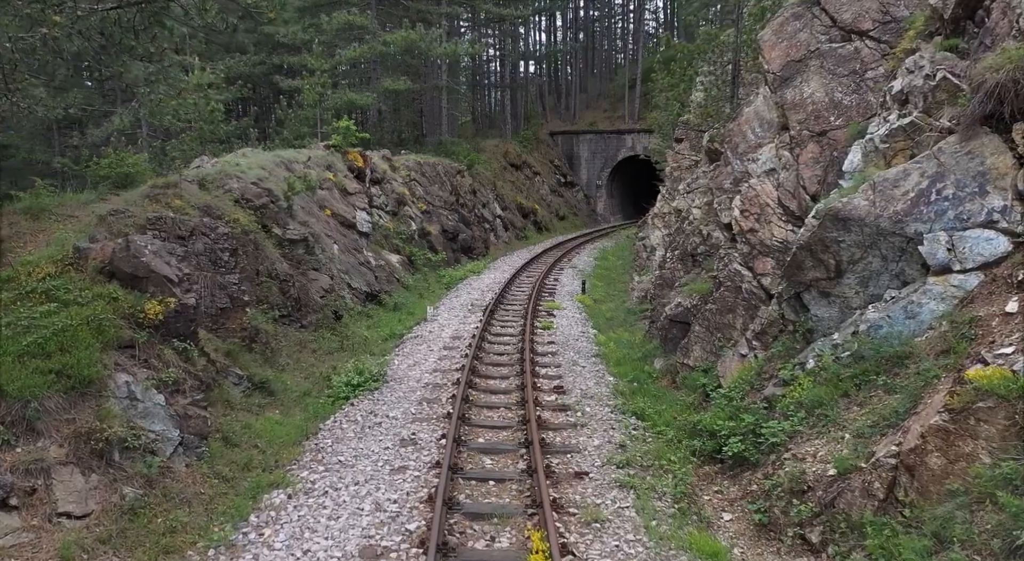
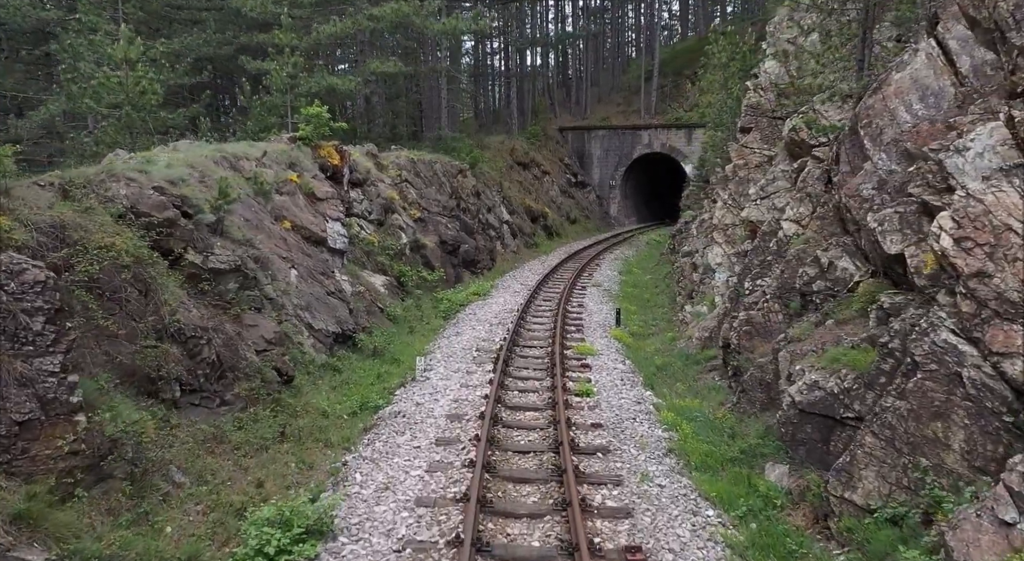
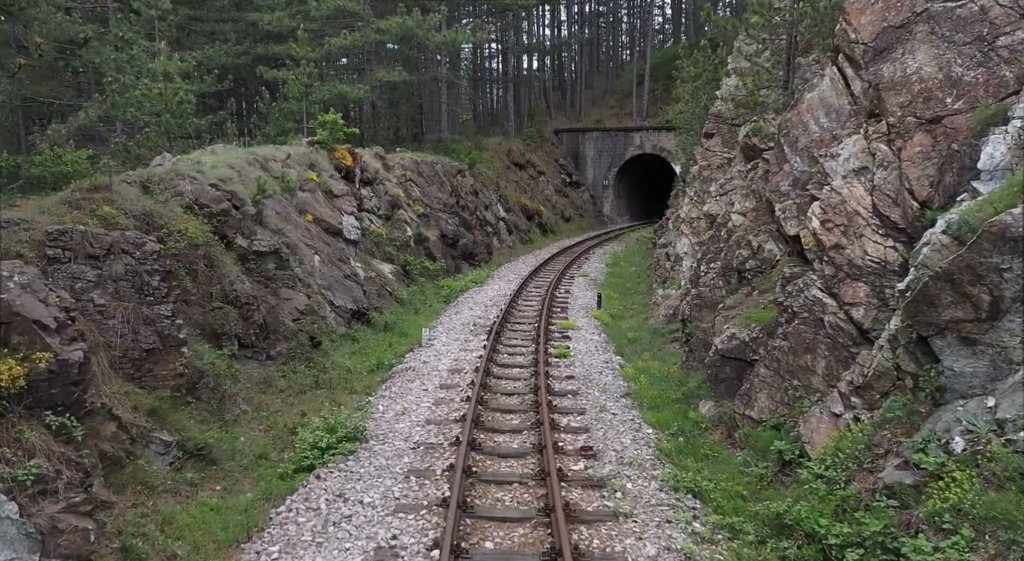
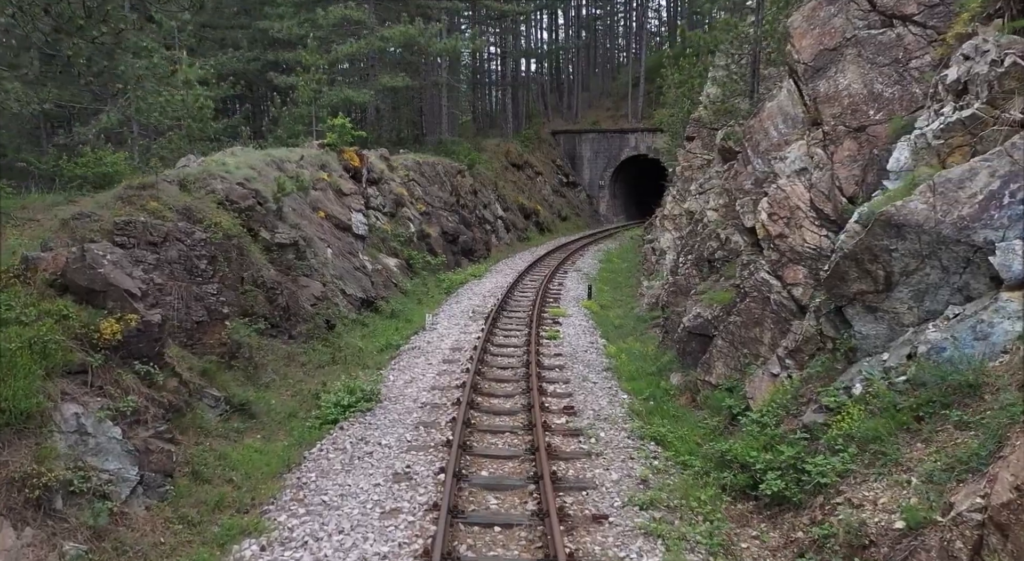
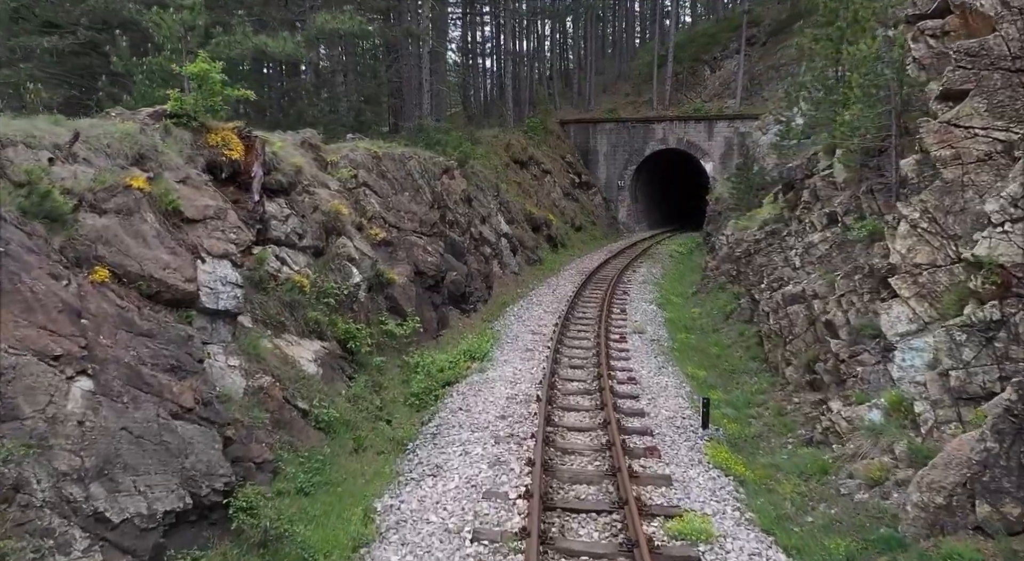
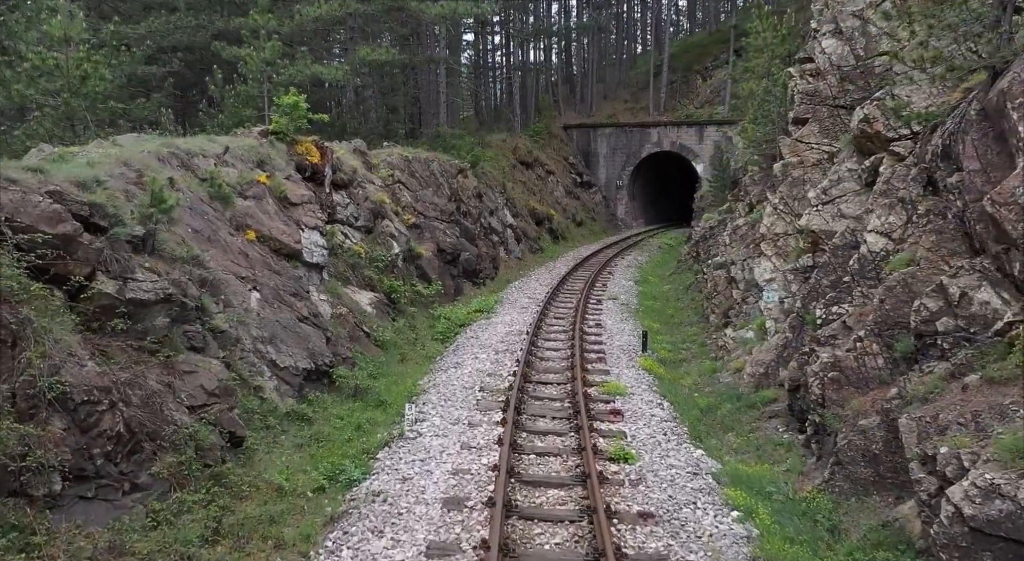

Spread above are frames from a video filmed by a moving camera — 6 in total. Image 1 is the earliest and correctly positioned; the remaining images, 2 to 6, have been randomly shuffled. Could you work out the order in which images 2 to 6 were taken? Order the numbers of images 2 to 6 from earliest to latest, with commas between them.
4, 3, 2, 6, 5
